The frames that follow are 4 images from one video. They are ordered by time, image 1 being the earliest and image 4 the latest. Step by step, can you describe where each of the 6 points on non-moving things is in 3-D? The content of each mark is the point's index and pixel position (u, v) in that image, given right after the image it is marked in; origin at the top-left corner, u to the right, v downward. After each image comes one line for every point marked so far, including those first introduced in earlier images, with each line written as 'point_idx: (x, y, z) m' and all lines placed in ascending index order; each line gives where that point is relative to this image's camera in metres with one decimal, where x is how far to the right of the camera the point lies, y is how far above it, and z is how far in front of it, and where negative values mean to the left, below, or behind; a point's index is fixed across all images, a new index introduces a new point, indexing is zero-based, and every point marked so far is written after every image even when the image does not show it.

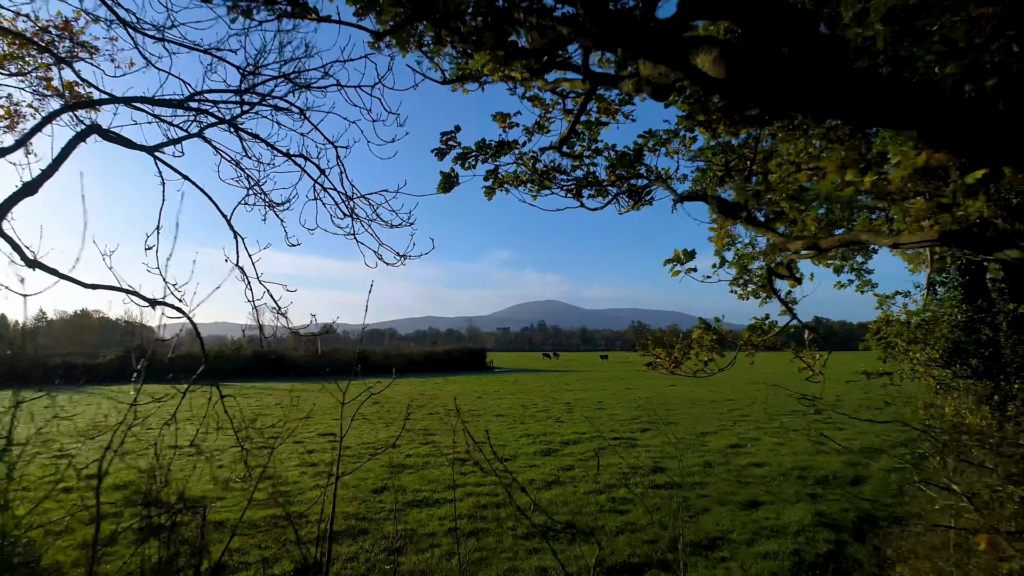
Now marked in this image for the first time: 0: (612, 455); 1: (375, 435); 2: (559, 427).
0: (+2.7, -4.6, +14.3) m
1: (-4.7, -5.0, +18.0) m
2: (+1.7, -5.0, +18.8) m
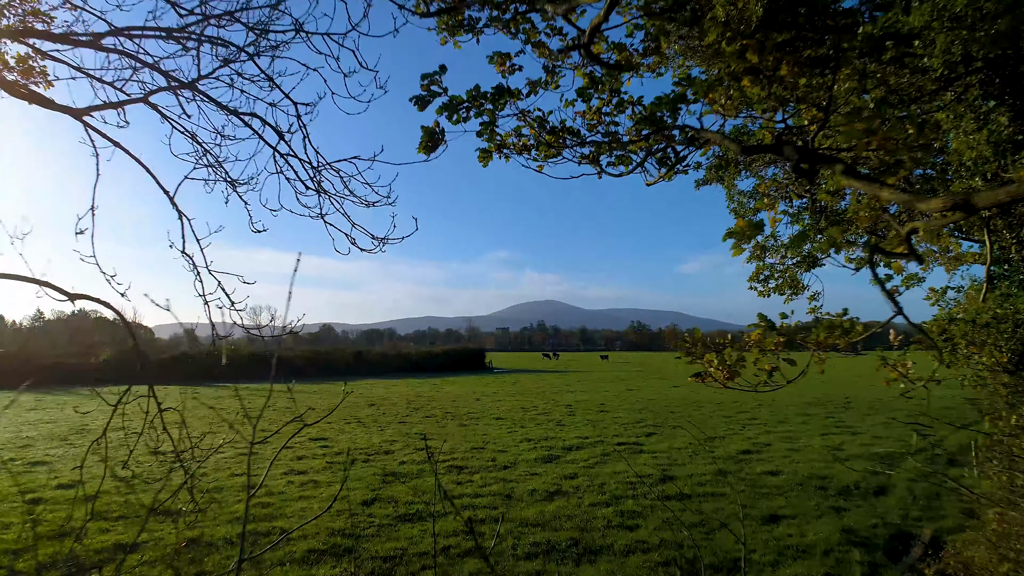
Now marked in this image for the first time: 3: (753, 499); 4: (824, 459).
0: (+2.7, -4.5, +13.6) m
1: (-4.7, -5.0, +17.2) m
2: (+1.7, -4.9, +18.0) m
3: (+4.7, -4.2, +10.4) m
4: (+8.1, -4.5, +13.7) m
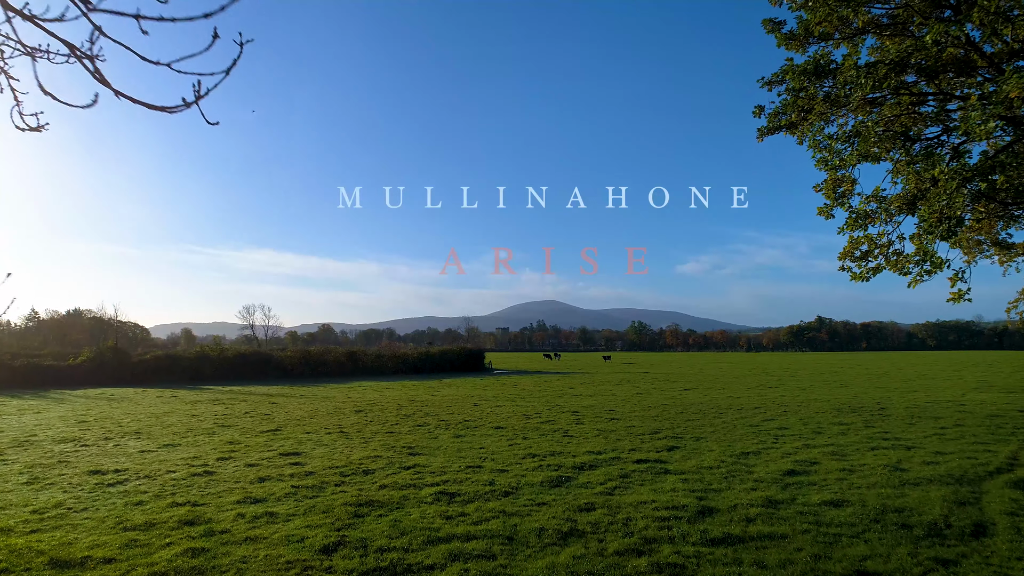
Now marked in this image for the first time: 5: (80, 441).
0: (+2.8, -4.3, +11.3) m
1: (-4.7, -4.7, +14.9) m
2: (+1.7, -4.7, +15.7) m
3: (+4.8, -3.9, +8.0) m
4: (+8.2, -4.2, +11.4) m
5: (-14.6, -5.2, +17.8) m
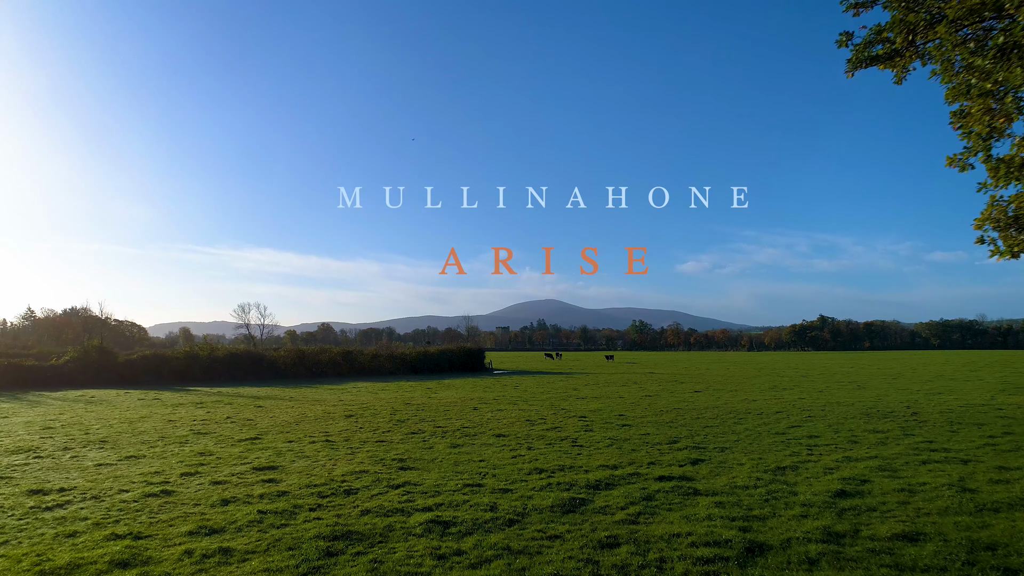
0: (+2.9, -4.1, +9.5) m
1: (-4.6, -4.5, +13.1) m
2: (+1.8, -4.5, +13.9) m
3: (+4.9, -3.7, +6.3) m
4: (+8.3, -4.0, +9.6) m
5: (-14.5, -5.0, +16.1) m
